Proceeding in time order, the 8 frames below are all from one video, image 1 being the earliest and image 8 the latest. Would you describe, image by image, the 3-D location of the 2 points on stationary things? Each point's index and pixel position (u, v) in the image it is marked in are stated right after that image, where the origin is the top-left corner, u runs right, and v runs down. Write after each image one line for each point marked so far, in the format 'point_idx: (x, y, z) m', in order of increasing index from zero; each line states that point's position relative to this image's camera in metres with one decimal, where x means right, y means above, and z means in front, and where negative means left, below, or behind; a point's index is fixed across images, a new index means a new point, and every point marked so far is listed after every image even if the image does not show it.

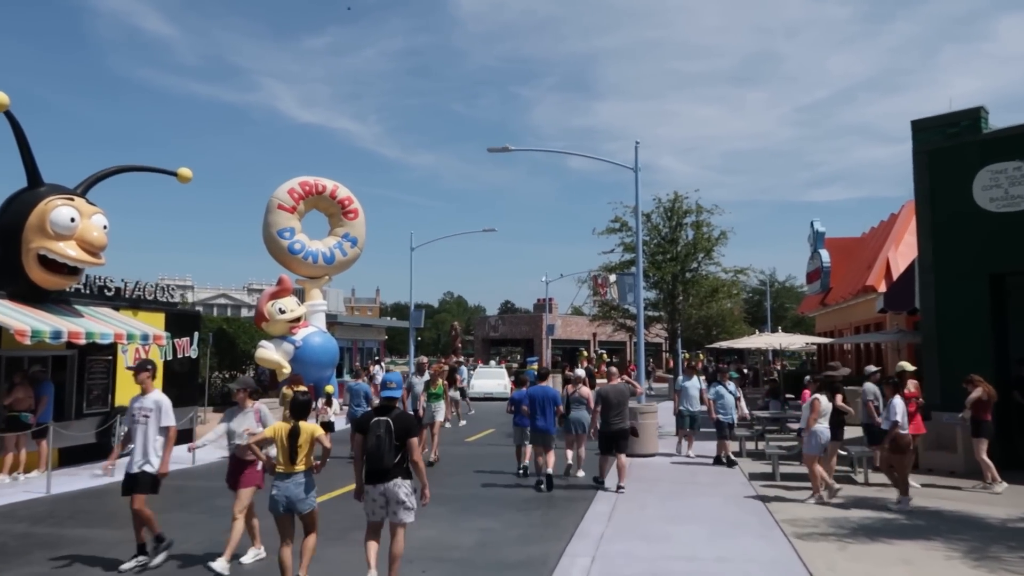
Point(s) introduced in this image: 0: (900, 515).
0: (+4.4, -2.6, +8.9) m
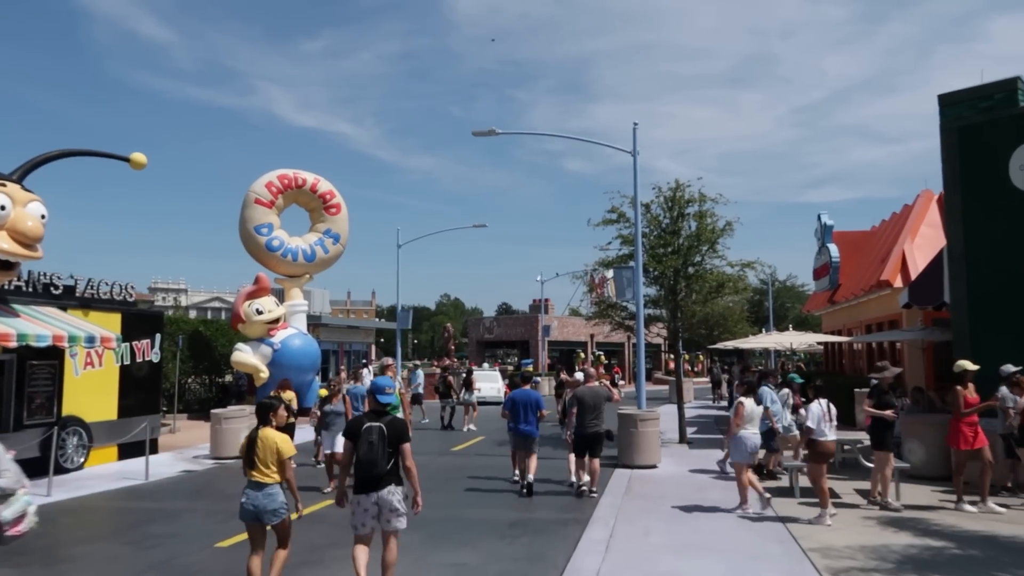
0: (+4.2, -2.4, +7.5) m
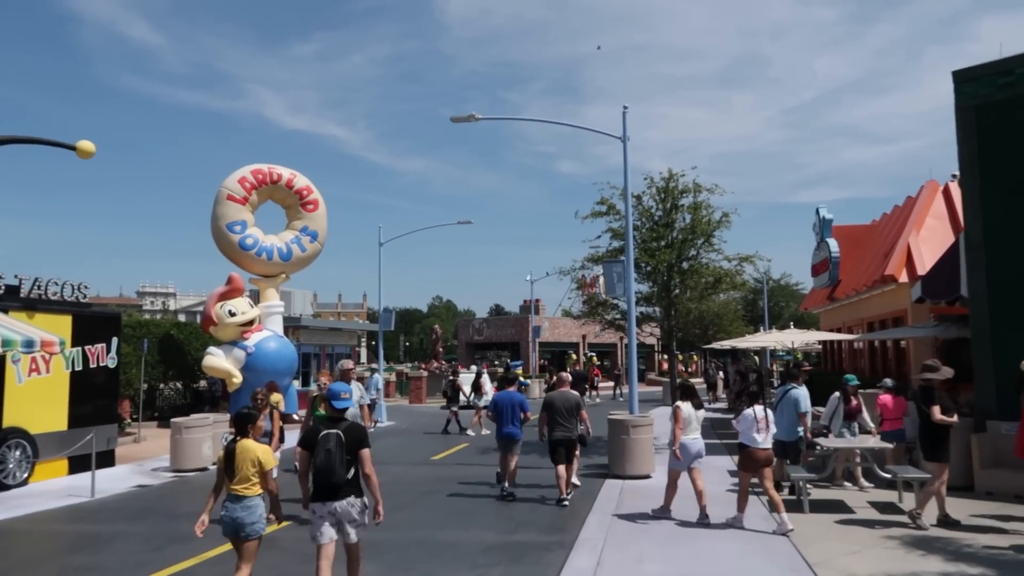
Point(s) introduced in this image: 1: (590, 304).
0: (+4.0, -2.3, +6.5) m
1: (+1.7, -0.3, +17.0) m
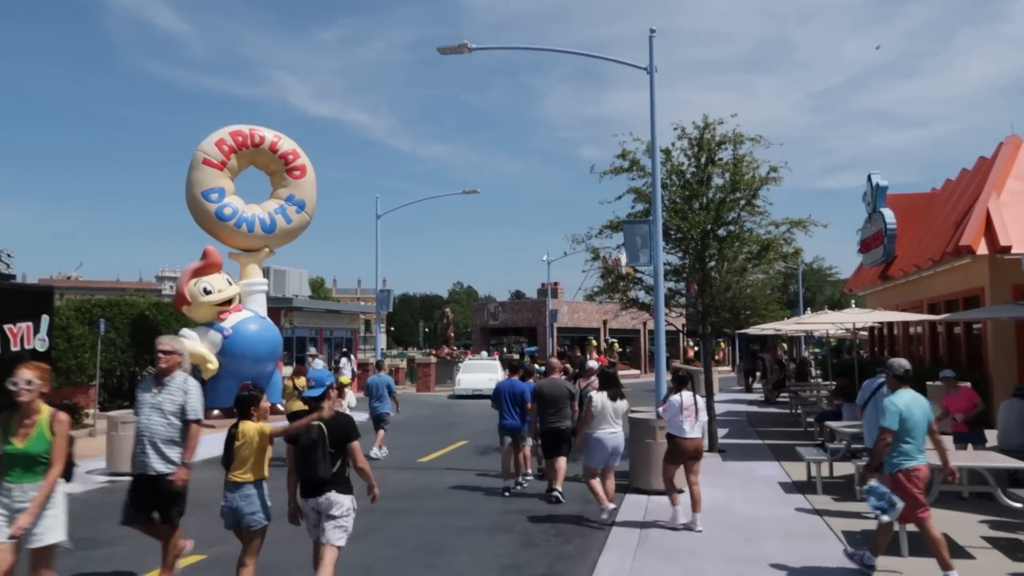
0: (+3.7, -2.0, +3.9) m
1: (+1.8, +0.2, +14.5) m
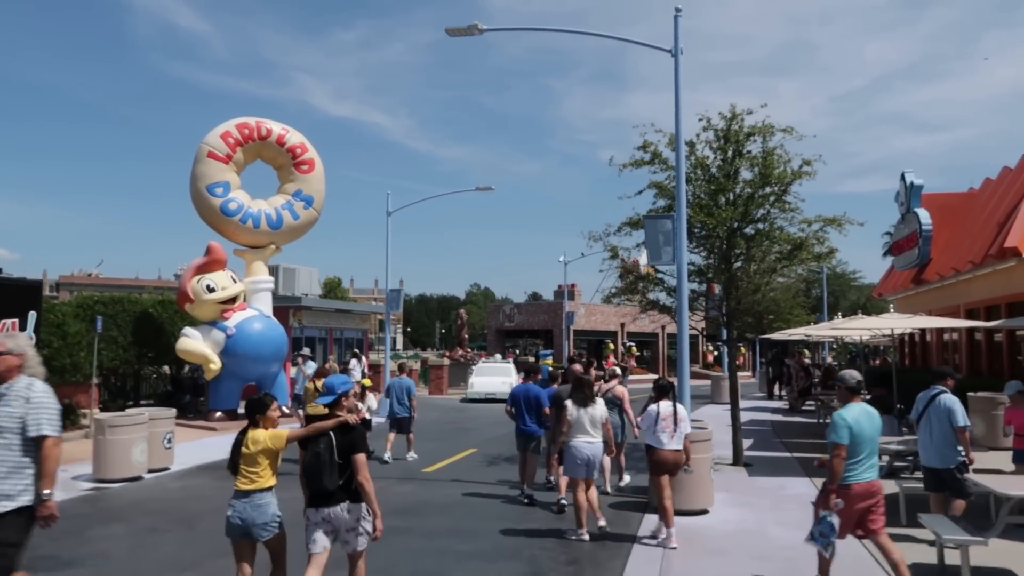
0: (+3.7, -2.0, +3.1) m
1: (+2.0, +0.2, +13.6) m
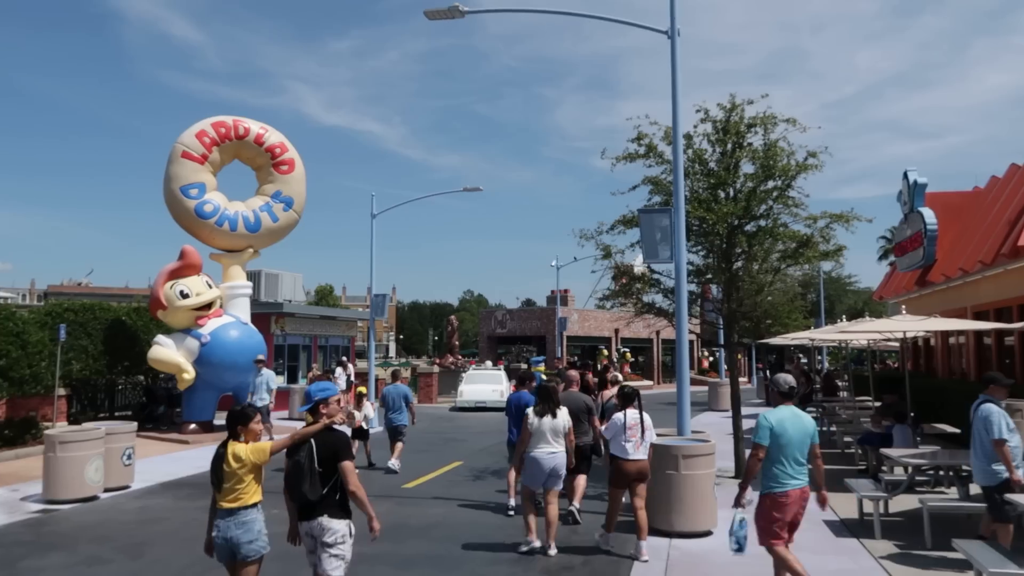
0: (+3.6, -1.9, +2.3) m
1: (+1.8, +0.1, +12.8) m
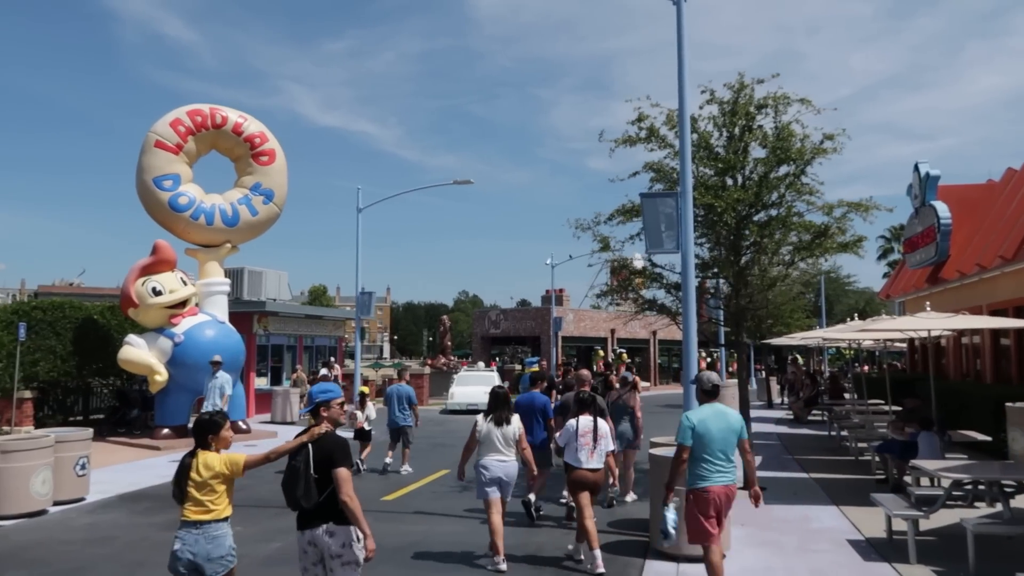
0: (+3.5, -1.9, +1.4) m
1: (+1.6, +0.2, +11.9) m
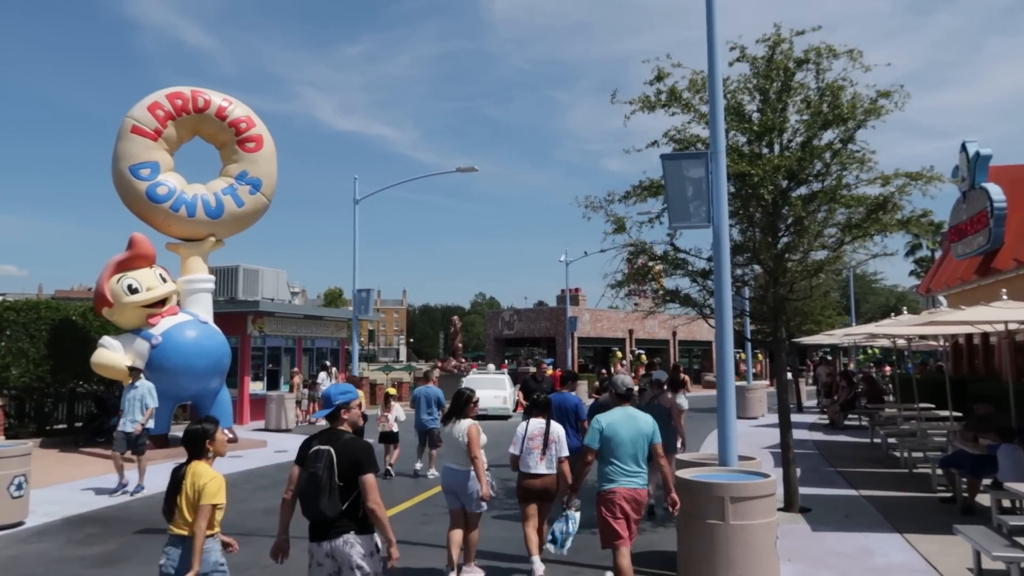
0: (+3.3, -1.7, -0.2) m
1: (+1.6, +0.3, +10.4) m
